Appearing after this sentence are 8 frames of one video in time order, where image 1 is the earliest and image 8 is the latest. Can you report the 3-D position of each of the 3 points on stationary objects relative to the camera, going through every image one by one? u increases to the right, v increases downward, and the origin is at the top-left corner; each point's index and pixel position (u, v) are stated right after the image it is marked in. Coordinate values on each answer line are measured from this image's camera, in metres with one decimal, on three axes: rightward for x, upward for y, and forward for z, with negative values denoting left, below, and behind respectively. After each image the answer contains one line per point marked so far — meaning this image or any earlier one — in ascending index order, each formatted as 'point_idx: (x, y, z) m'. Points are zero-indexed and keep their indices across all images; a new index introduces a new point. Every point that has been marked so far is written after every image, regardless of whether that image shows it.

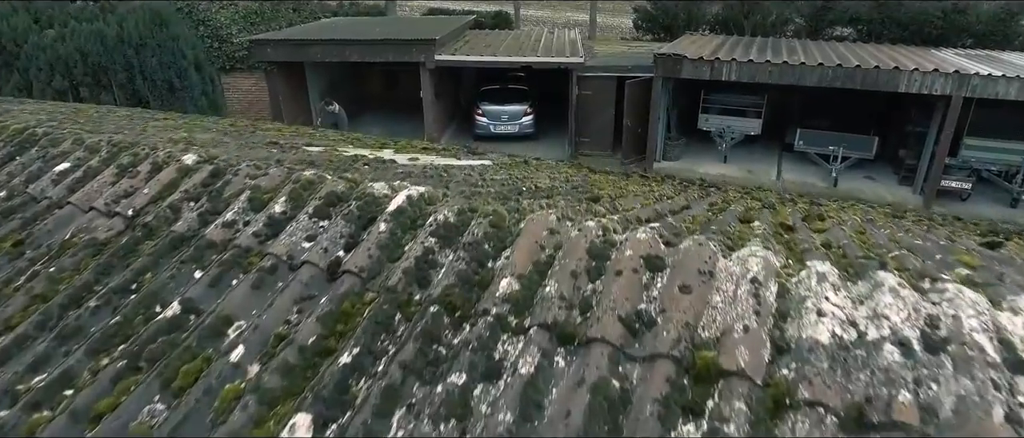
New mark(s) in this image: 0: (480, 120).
0: (-0.6, +2.0, +15.7) m
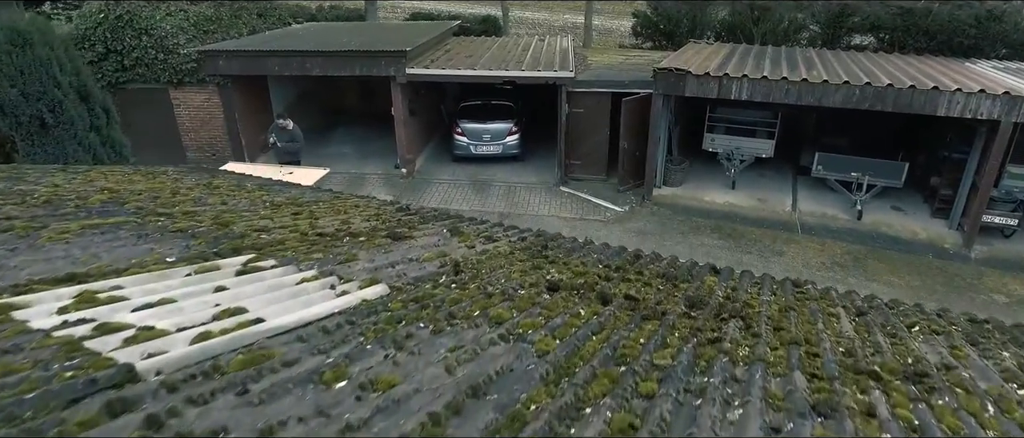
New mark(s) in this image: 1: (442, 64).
0: (-0.9, +1.4, +14.1) m
1: (-1.2, +2.6, +13.7) m
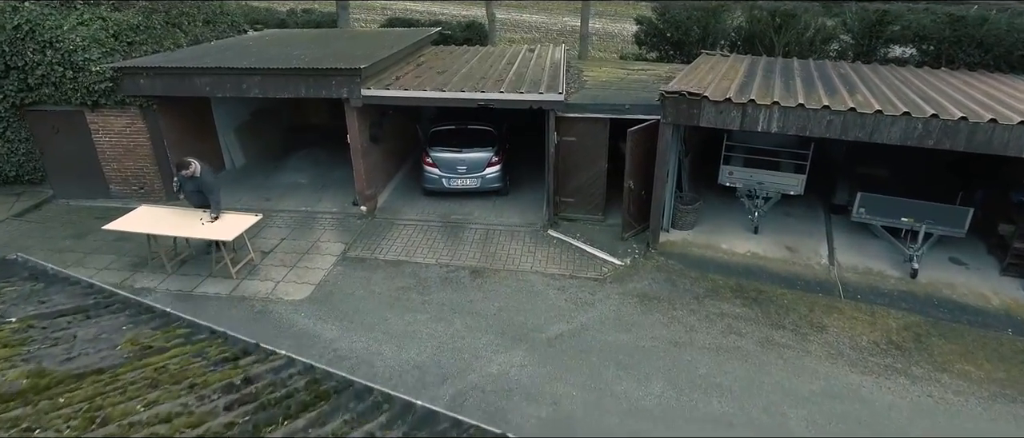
0: (-1.2, +0.7, +11.9) m
1: (-1.6, +1.9, +11.5) m
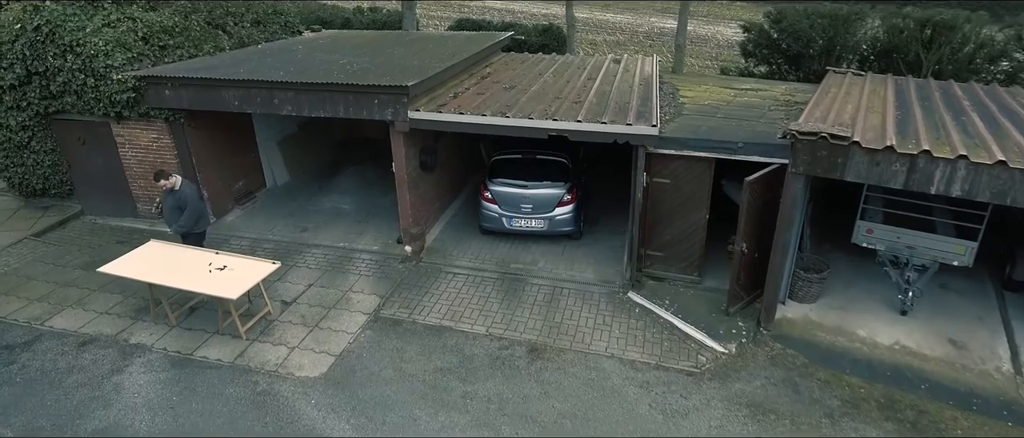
0: (-0.3, +0.1, +9.9) m
1: (-0.6, +1.4, +9.5) m
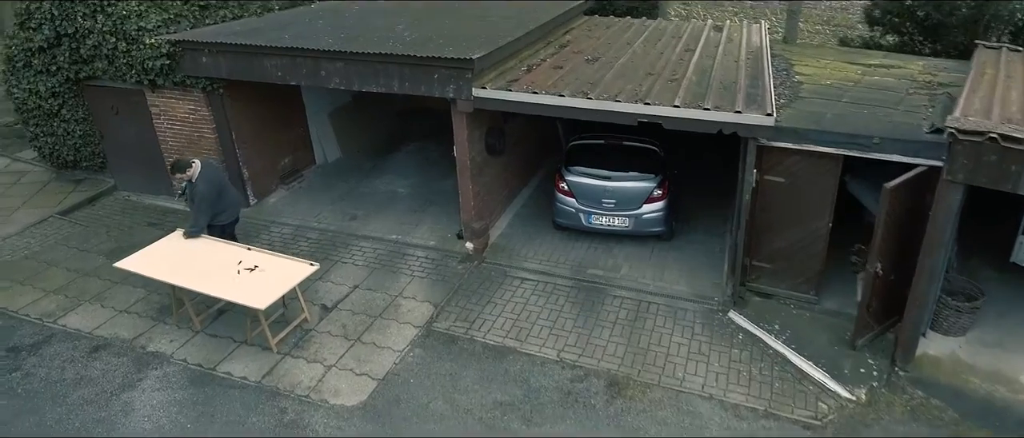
0: (+0.5, +0.2, +8.5) m
1: (+0.2, +1.4, +8.1) m
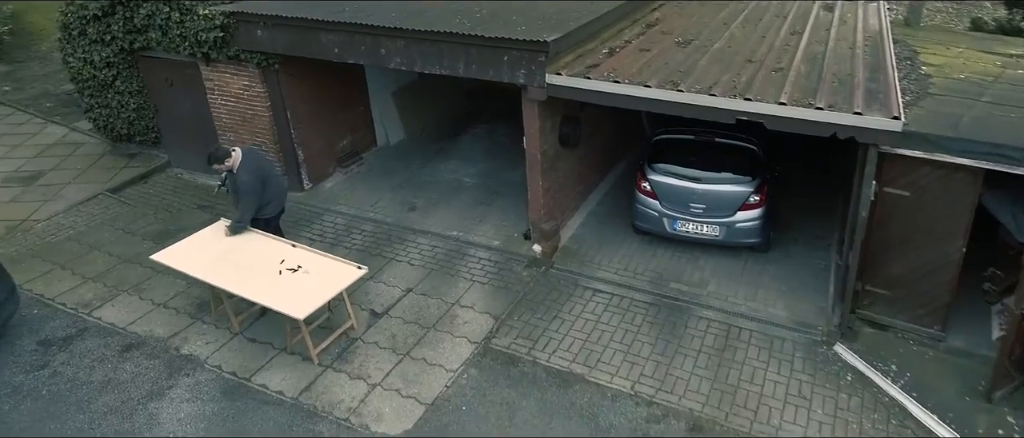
0: (+1.3, +0.2, +7.6) m
1: (+0.9, +1.4, +7.1) m
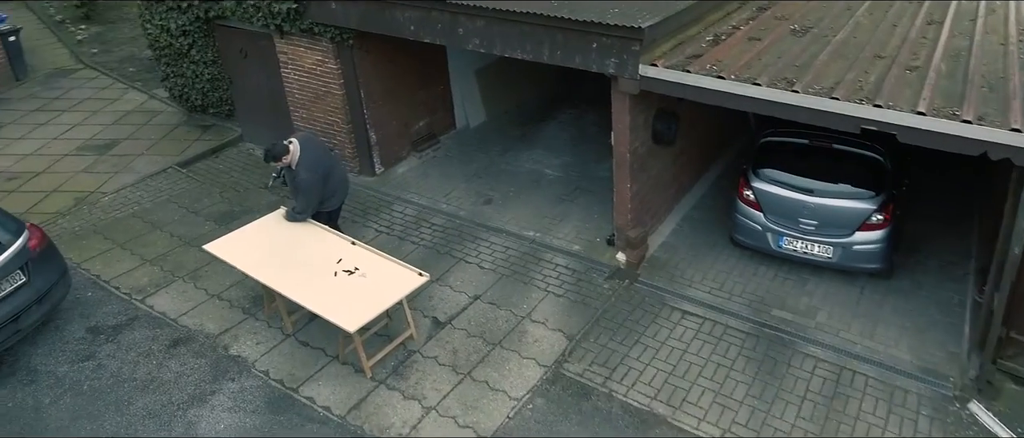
0: (+2.0, 0.0, +6.6) m
1: (+1.7, +1.3, +6.2) m
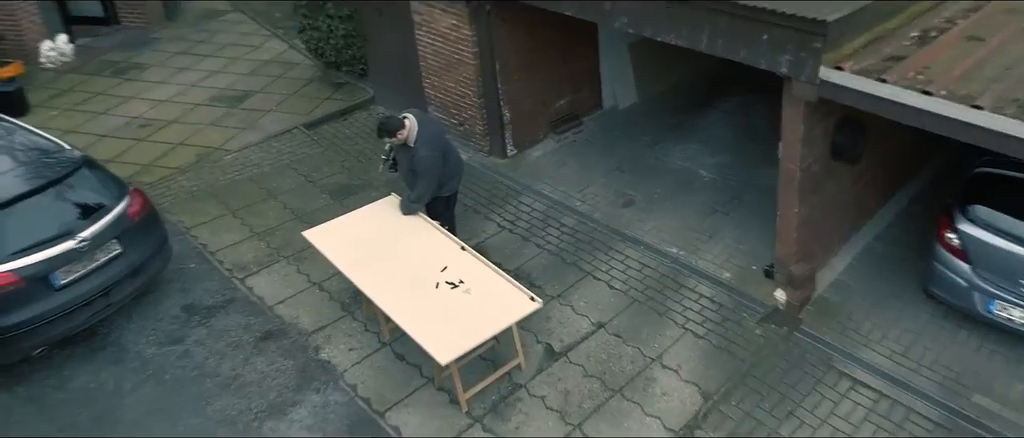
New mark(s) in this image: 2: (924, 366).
0: (+2.9, -0.3, +5.3) m
1: (+2.6, +0.9, +4.7) m
2: (+2.6, -0.9, +5.1) m
